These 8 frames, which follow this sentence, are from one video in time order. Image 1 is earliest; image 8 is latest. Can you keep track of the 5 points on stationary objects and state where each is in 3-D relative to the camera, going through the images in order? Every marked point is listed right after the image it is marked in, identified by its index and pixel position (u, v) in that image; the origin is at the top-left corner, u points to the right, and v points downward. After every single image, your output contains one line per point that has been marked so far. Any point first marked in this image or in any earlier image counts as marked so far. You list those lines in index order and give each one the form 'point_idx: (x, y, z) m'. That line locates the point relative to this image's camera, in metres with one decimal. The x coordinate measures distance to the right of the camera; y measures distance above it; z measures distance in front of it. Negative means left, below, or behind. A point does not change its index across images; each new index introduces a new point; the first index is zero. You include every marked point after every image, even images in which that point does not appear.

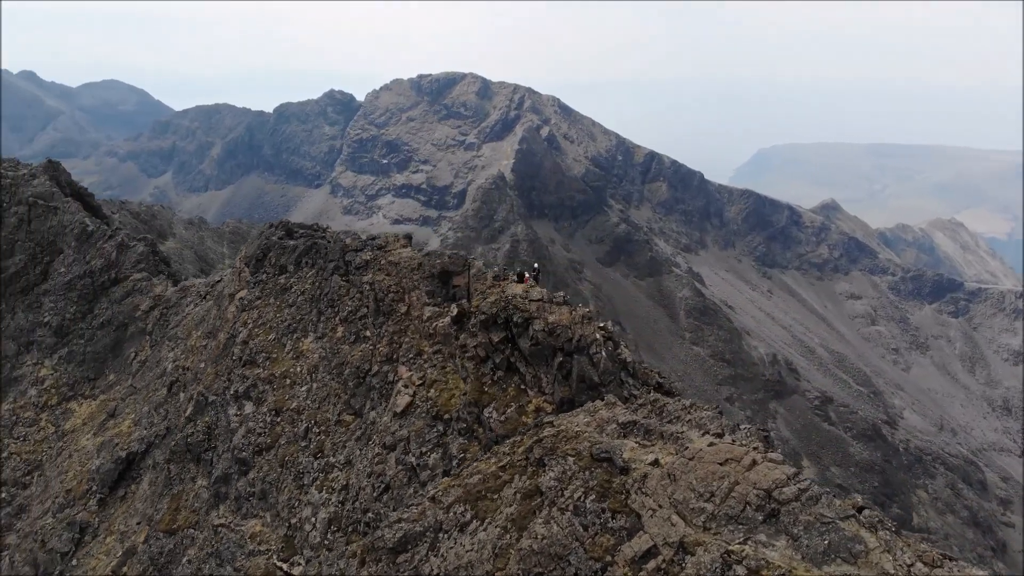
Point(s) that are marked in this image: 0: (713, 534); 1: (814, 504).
0: (+4.2, -5.1, +18.8) m
1: (+6.2, -4.4, +18.6) m
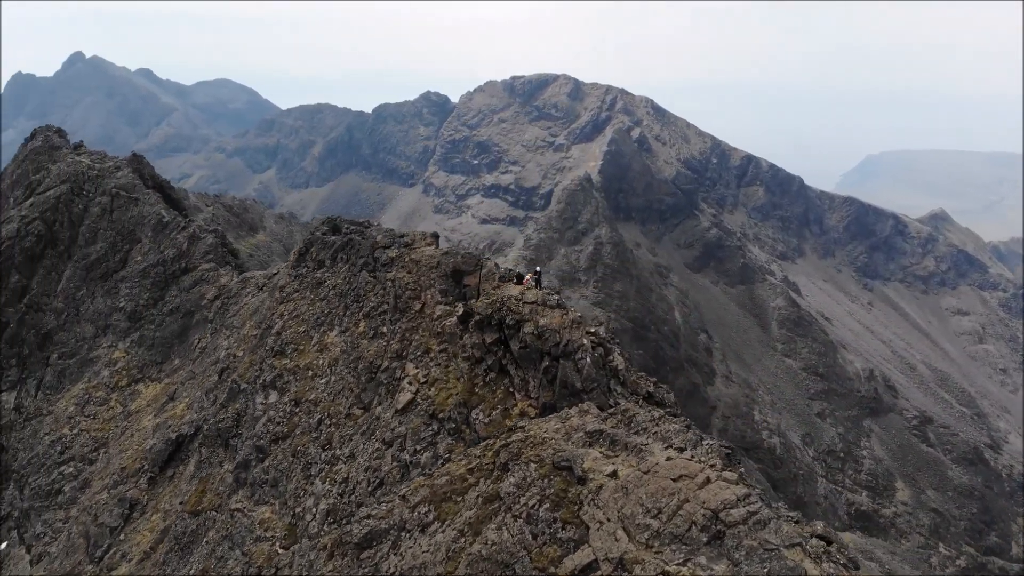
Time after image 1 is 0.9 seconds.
0: (+2.8, -5.2, +18.0) m
1: (+4.8, -4.7, +17.6) m
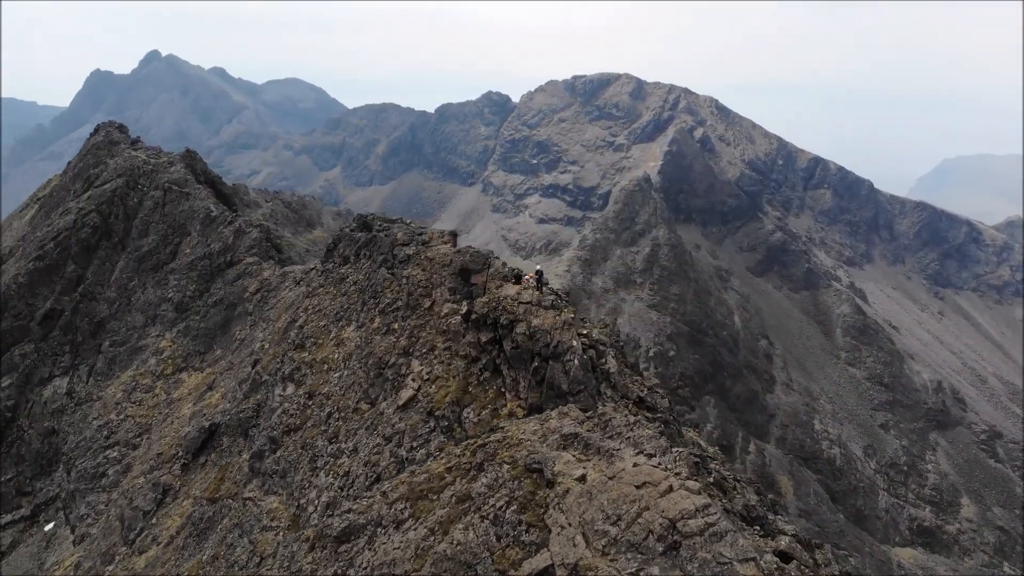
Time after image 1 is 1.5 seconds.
0: (+1.9, -5.2, +17.6) m
1: (+3.9, -4.8, +17.1) m
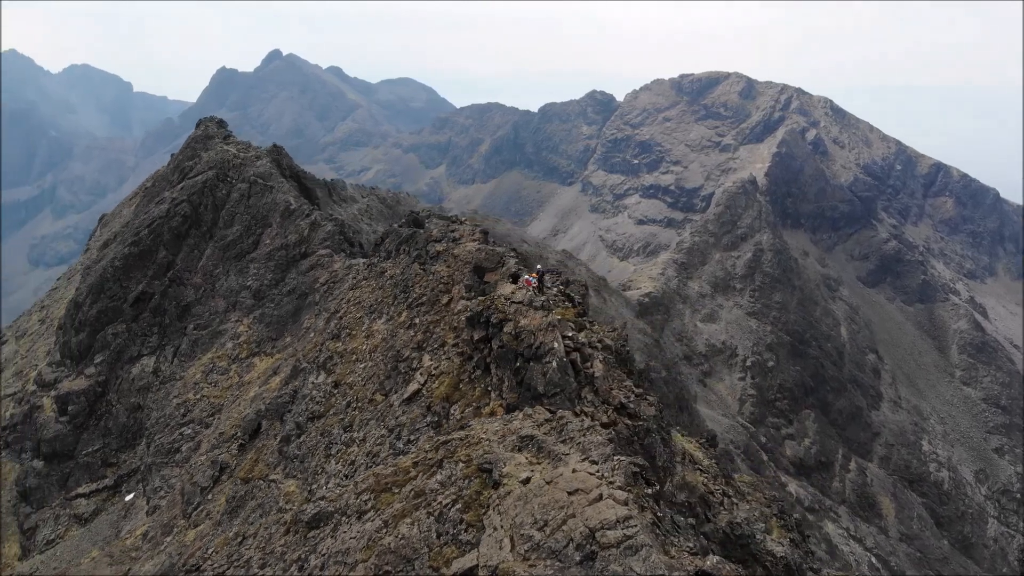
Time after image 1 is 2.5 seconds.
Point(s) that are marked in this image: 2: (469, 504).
0: (+0.2, -5.3, +17.4) m
1: (+2.2, -4.8, +16.6) m
2: (-0.9, -4.7, +20.0) m
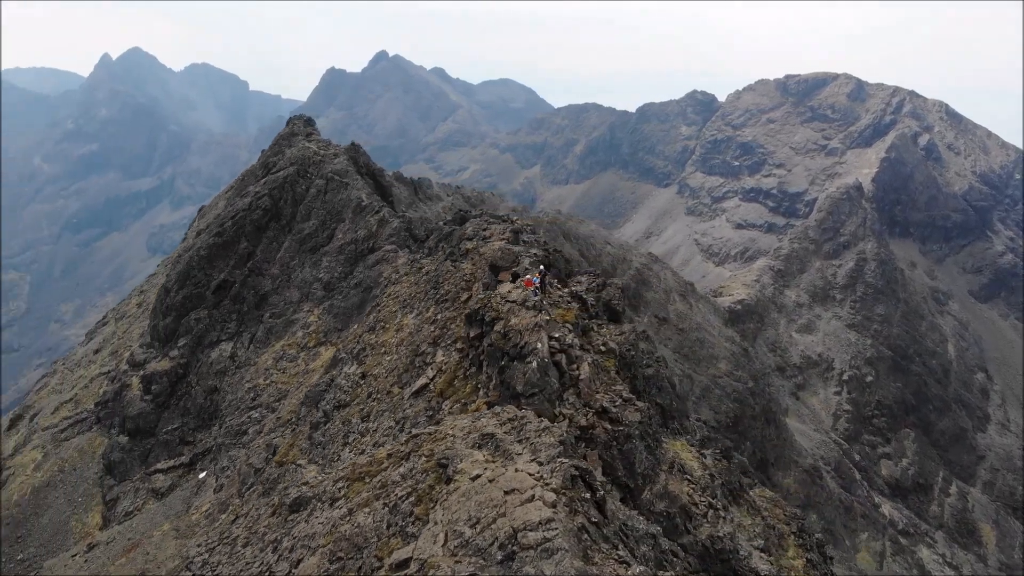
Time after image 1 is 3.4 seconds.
0: (-1.2, -5.2, +17.5) m
1: (+0.6, -4.9, +16.4) m
2: (-2.0, -4.6, +20.2) m
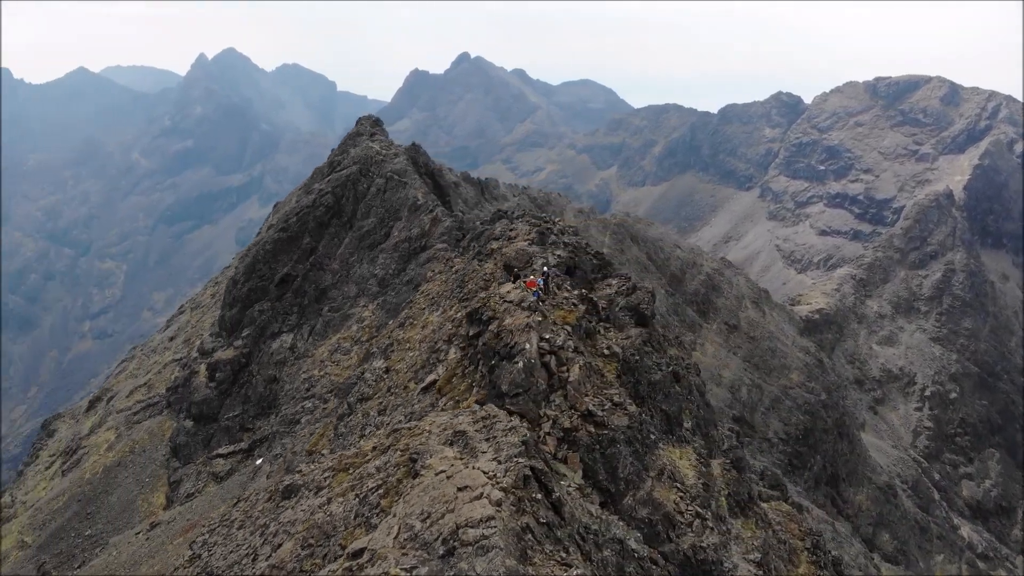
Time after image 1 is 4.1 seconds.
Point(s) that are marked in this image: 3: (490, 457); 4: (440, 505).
0: (-2.3, -5.2, +17.8) m
1: (-0.6, -4.9, +16.6) m
2: (-2.8, -4.6, +20.6) m
3: (-0.4, -3.7, +19.8) m
4: (-1.4, -4.4, +18.5) m
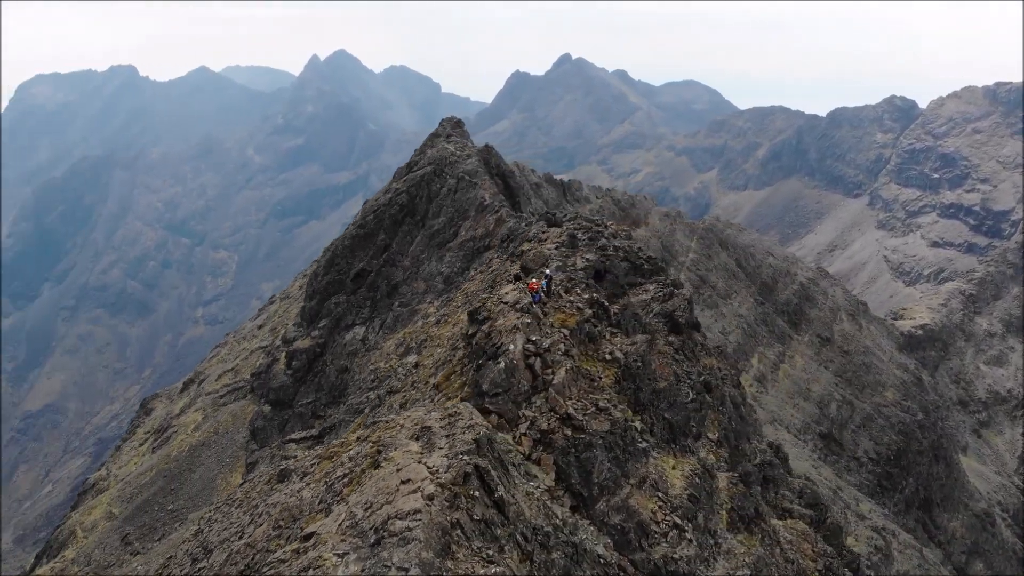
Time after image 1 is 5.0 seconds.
0: (-3.6, -5.1, +18.6) m
1: (-2.1, -4.8, +17.1) m
2: (-3.8, -4.5, +21.4) m
3: (-1.5, -3.7, +20.3) m
4: (-2.7, -4.4, +19.1) m
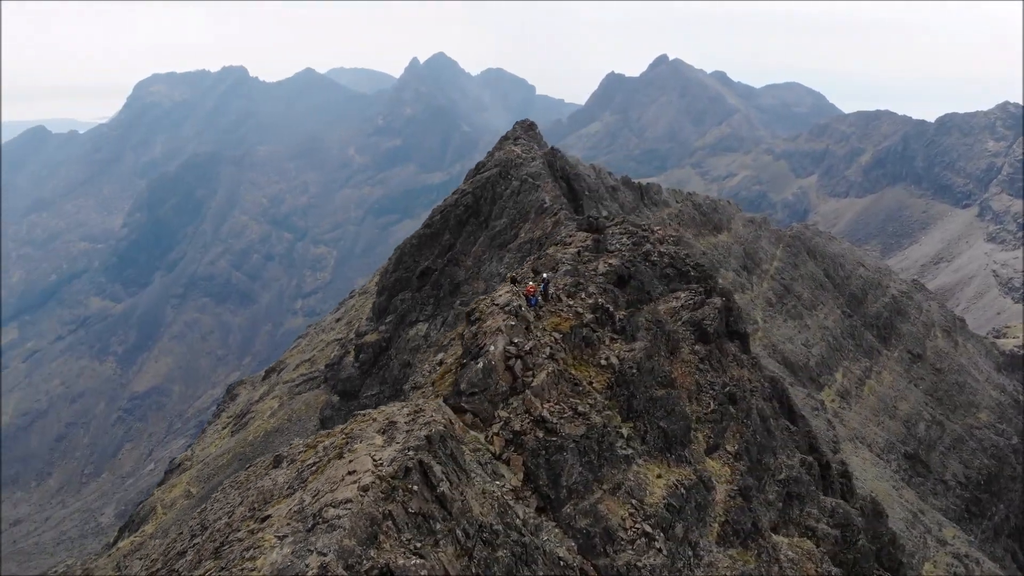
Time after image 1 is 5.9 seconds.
0: (-5.0, -5.0, +19.5) m
1: (-3.7, -4.8, +17.9) m
2: (-4.8, -4.4, +22.4) m
3: (-2.6, -3.7, +20.9) m
4: (-4.0, -4.3, +20.0) m
